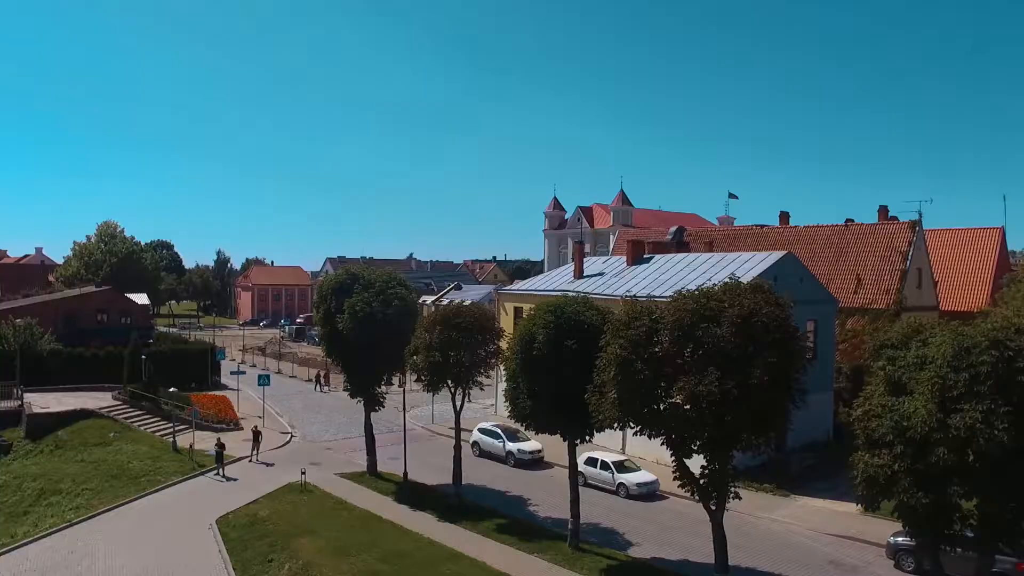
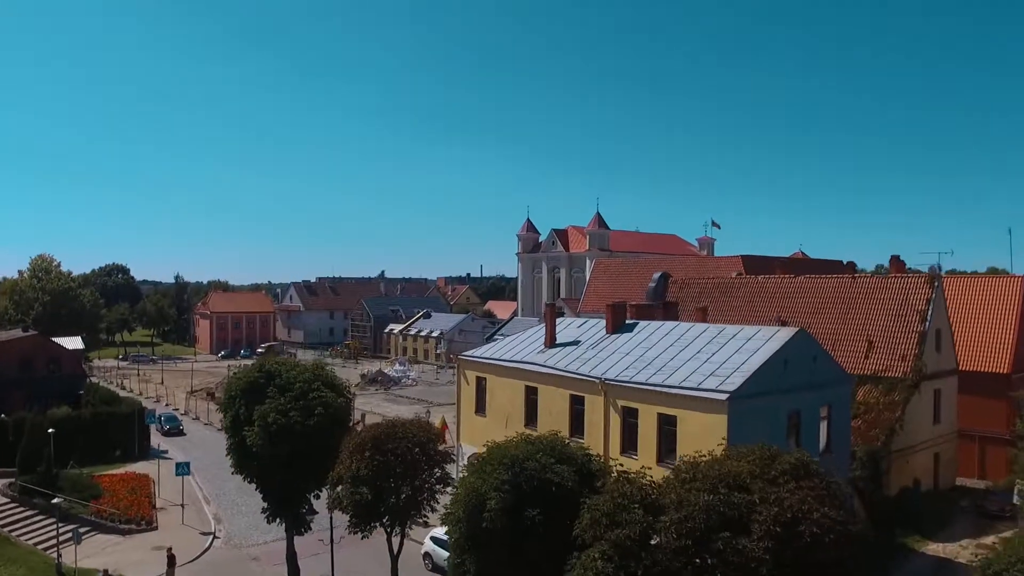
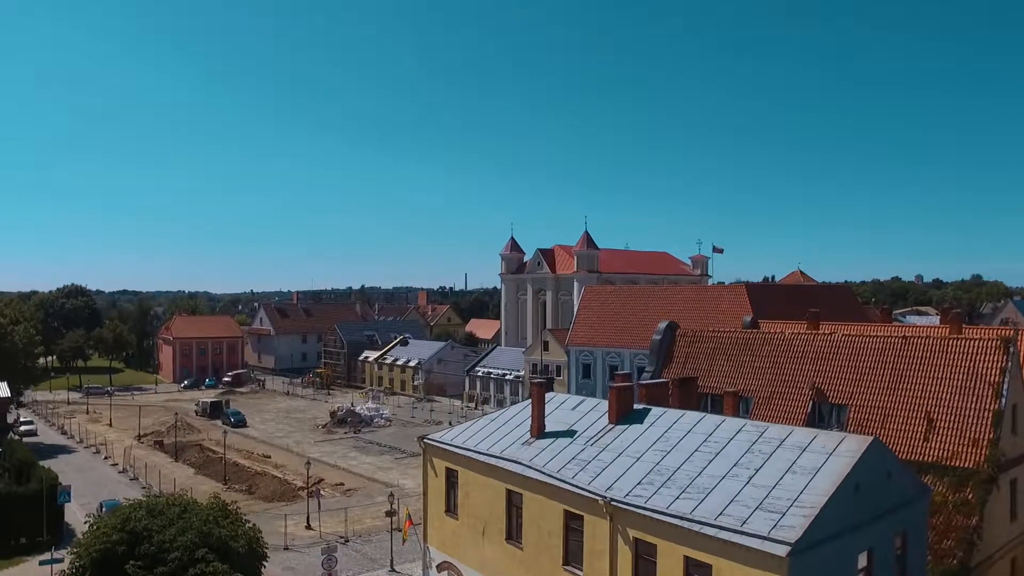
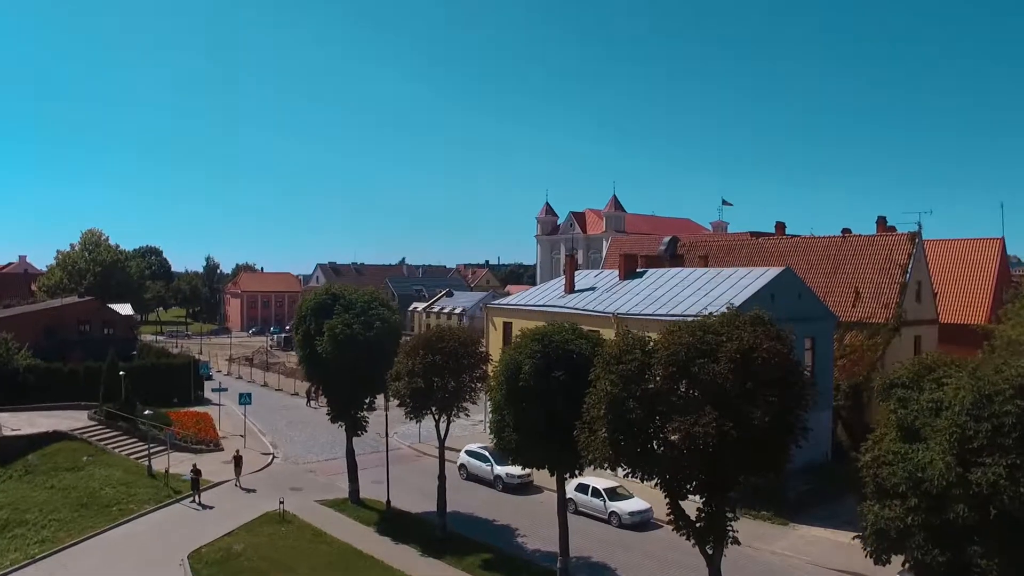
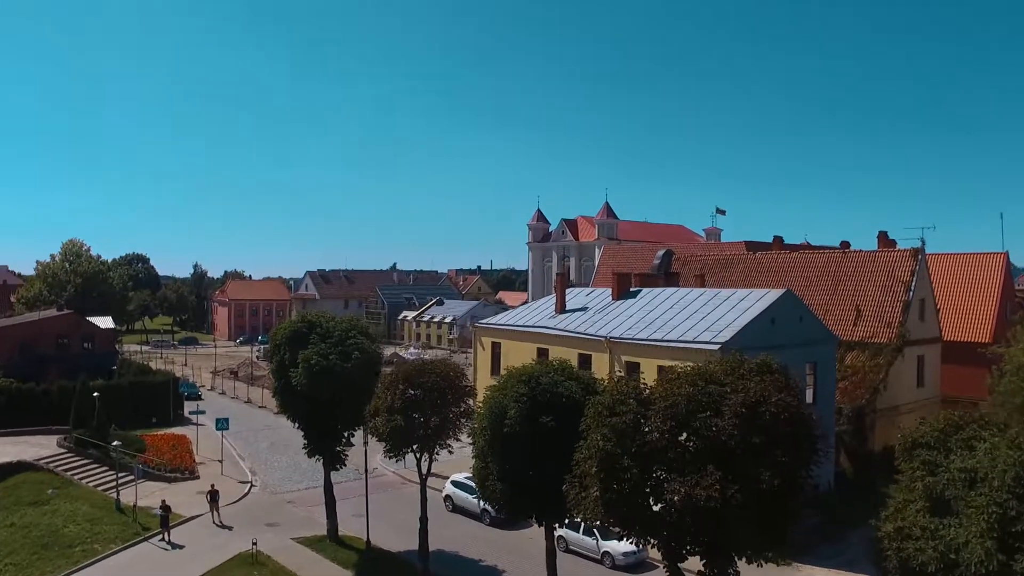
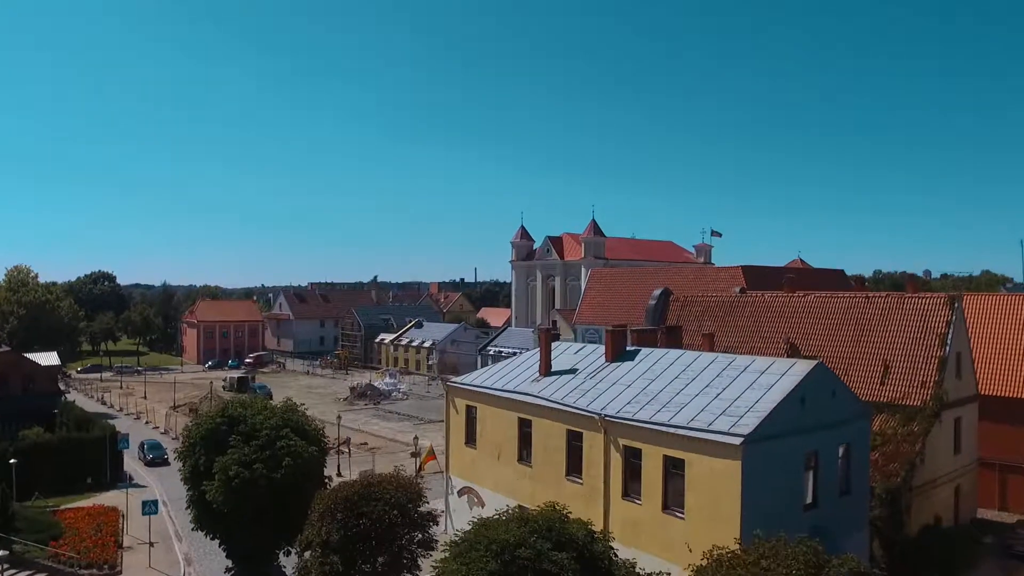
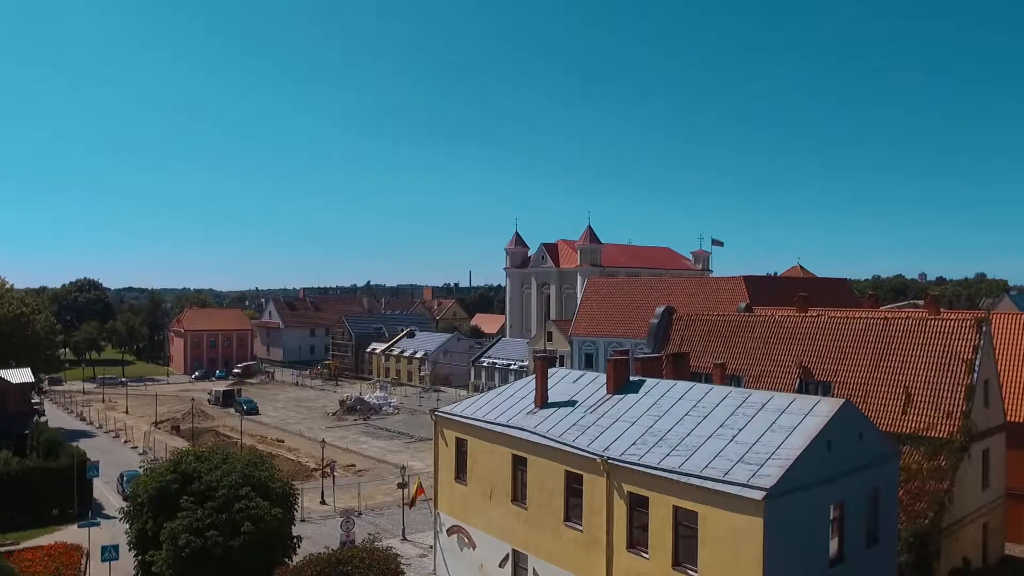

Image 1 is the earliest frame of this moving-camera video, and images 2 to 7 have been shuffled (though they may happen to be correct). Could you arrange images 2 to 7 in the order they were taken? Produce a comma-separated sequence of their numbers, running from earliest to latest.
4, 5, 2, 6, 7, 3
